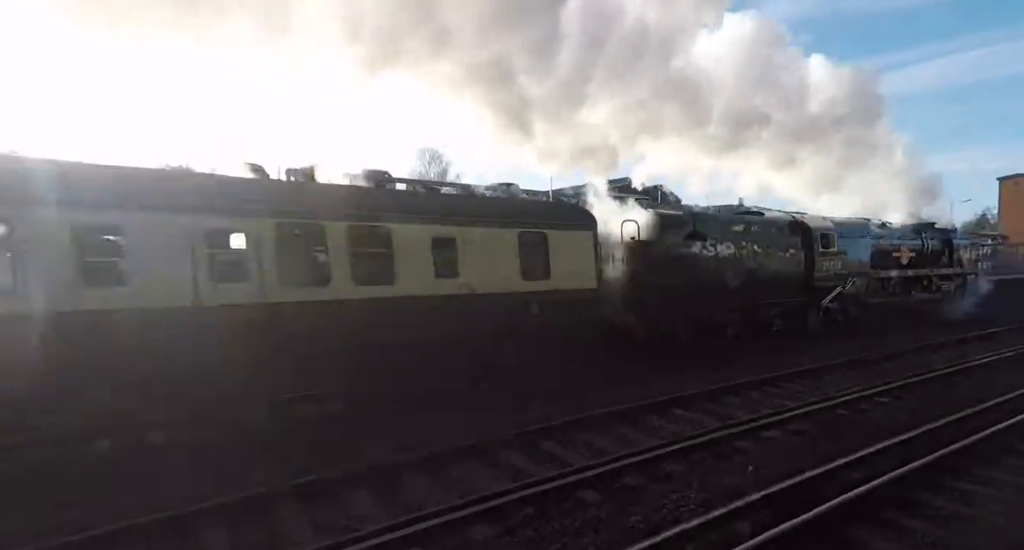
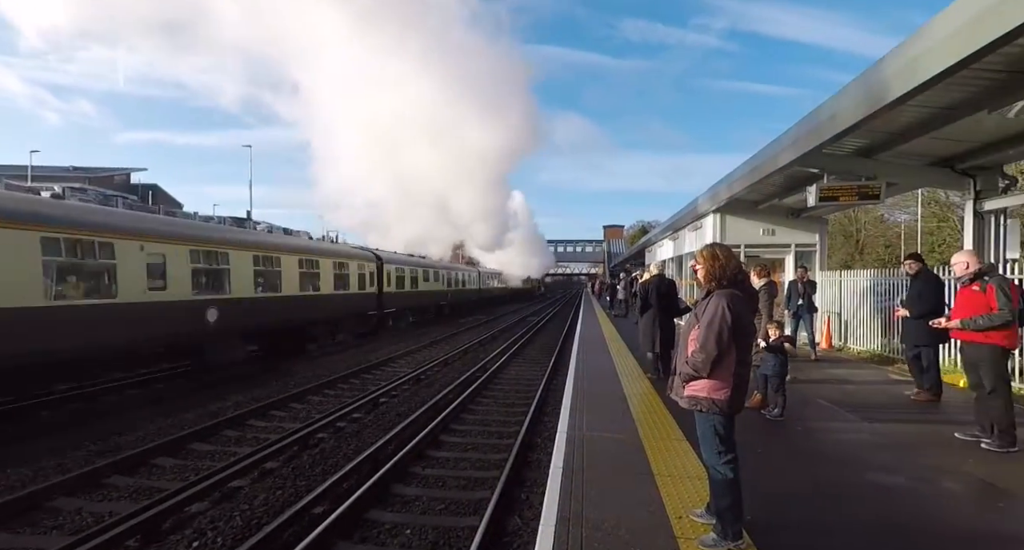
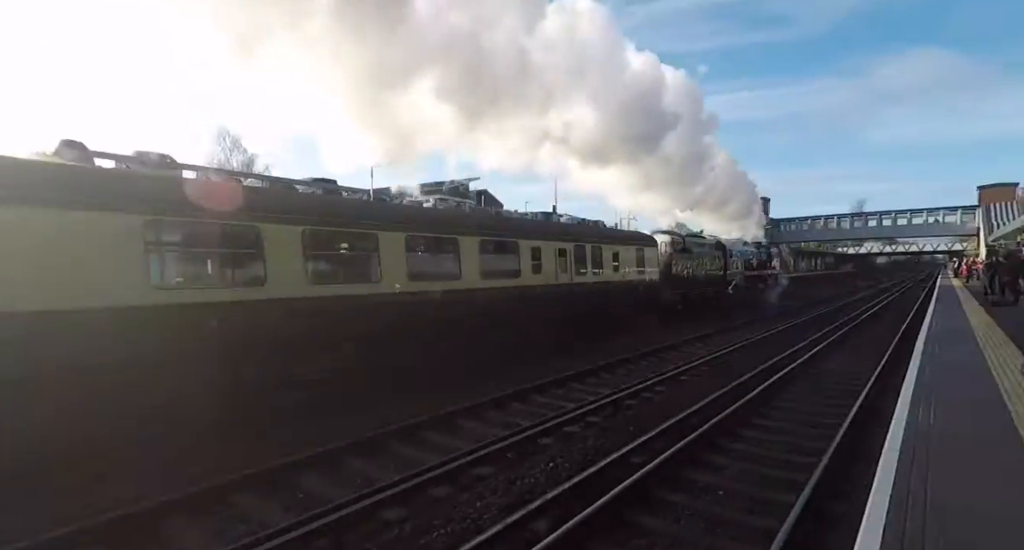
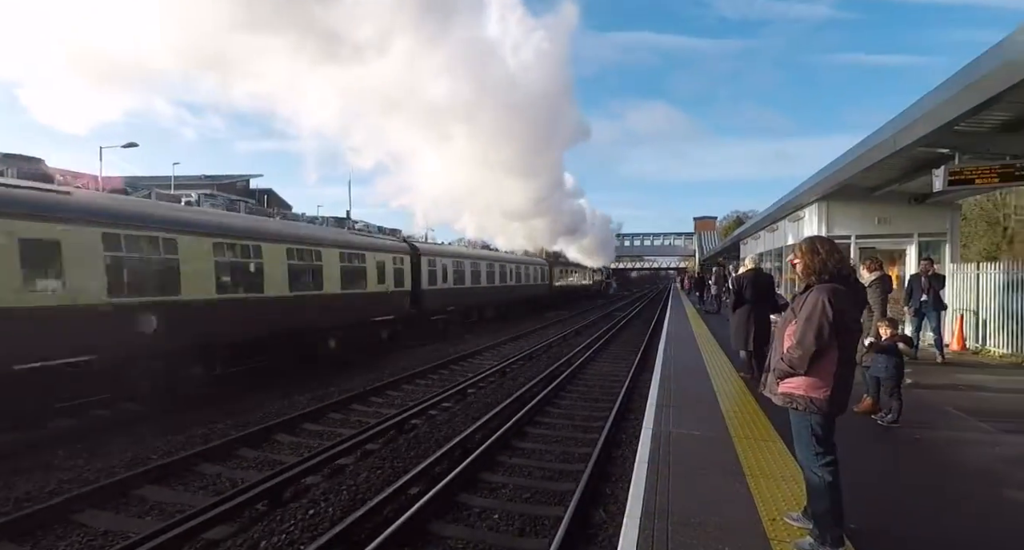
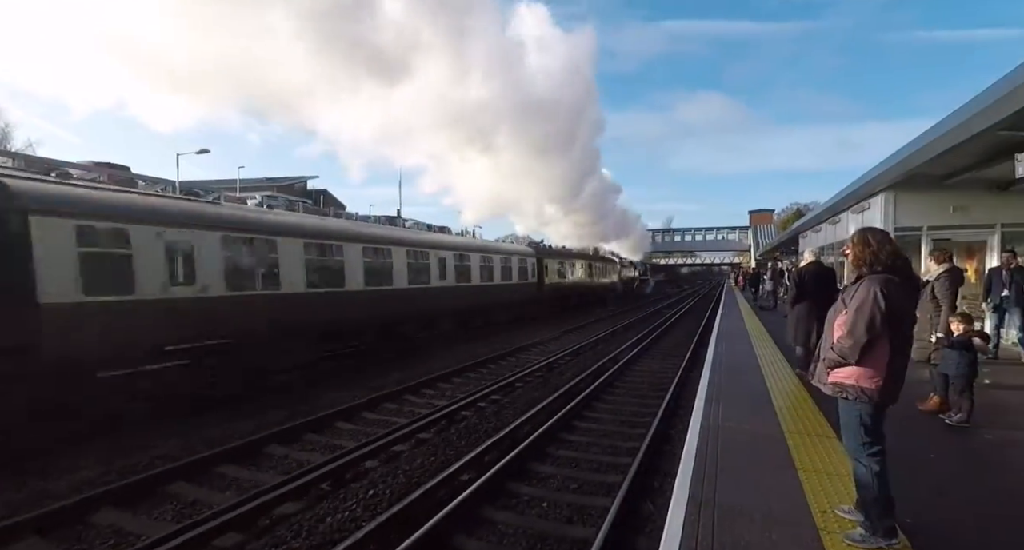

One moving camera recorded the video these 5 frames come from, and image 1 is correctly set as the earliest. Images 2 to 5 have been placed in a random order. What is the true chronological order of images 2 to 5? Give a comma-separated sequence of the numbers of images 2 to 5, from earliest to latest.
3, 5, 4, 2
